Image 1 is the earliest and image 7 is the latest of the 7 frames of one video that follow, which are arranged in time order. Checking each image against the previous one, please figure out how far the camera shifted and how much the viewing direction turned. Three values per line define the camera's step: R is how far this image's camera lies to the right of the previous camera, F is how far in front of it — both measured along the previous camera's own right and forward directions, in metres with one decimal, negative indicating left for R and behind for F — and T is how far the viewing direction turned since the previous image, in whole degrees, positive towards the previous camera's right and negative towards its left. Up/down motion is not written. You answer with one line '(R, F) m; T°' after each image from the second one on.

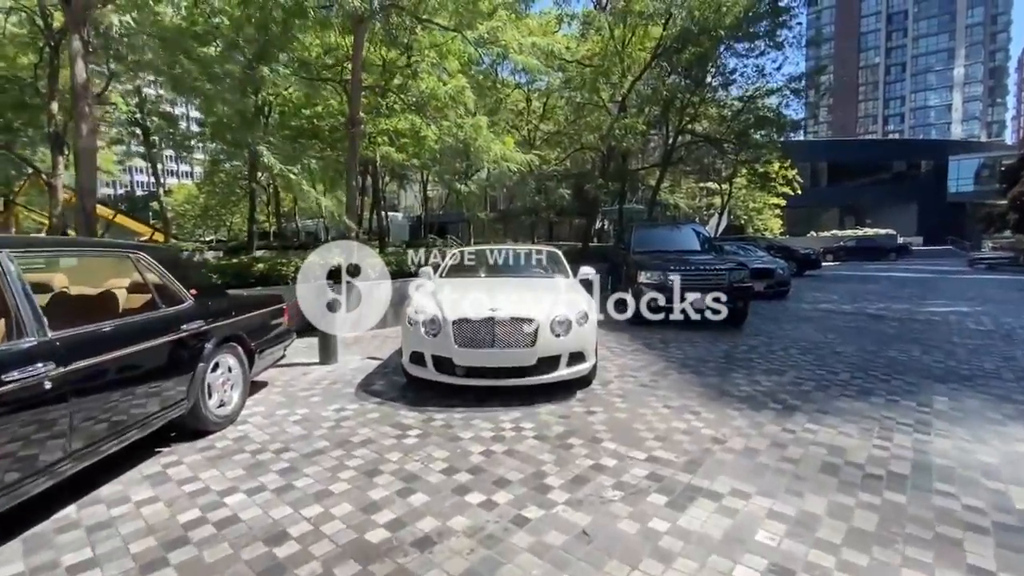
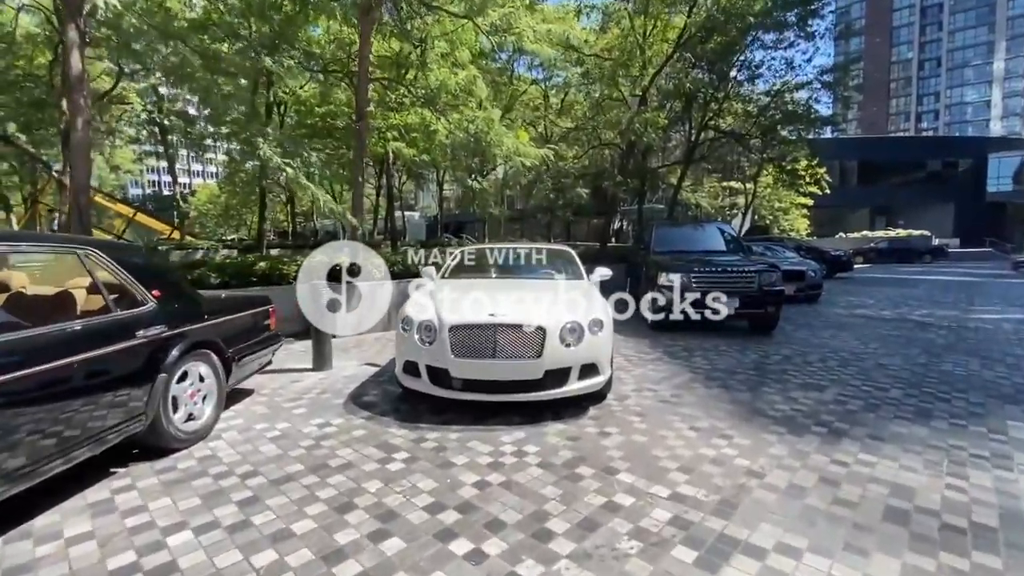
(+0.1, +0.5) m; -2°
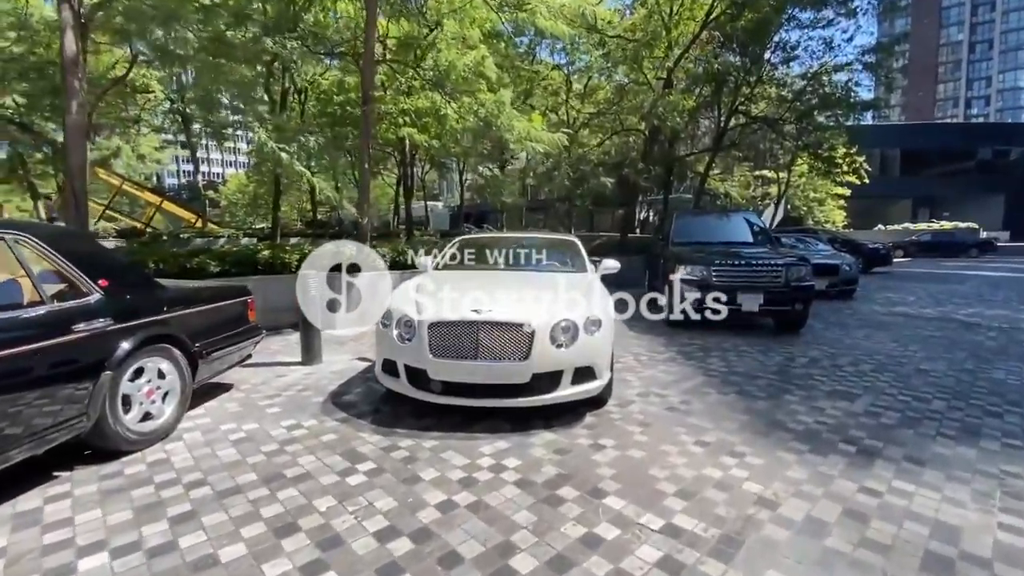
(+0.3, +0.4) m; -3°
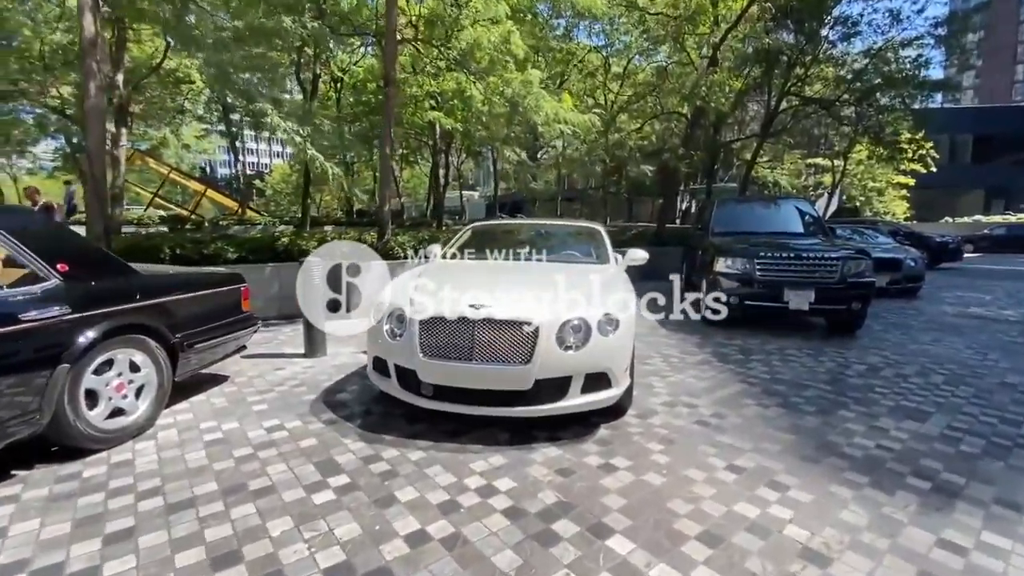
(+0.2, +0.5) m; -4°
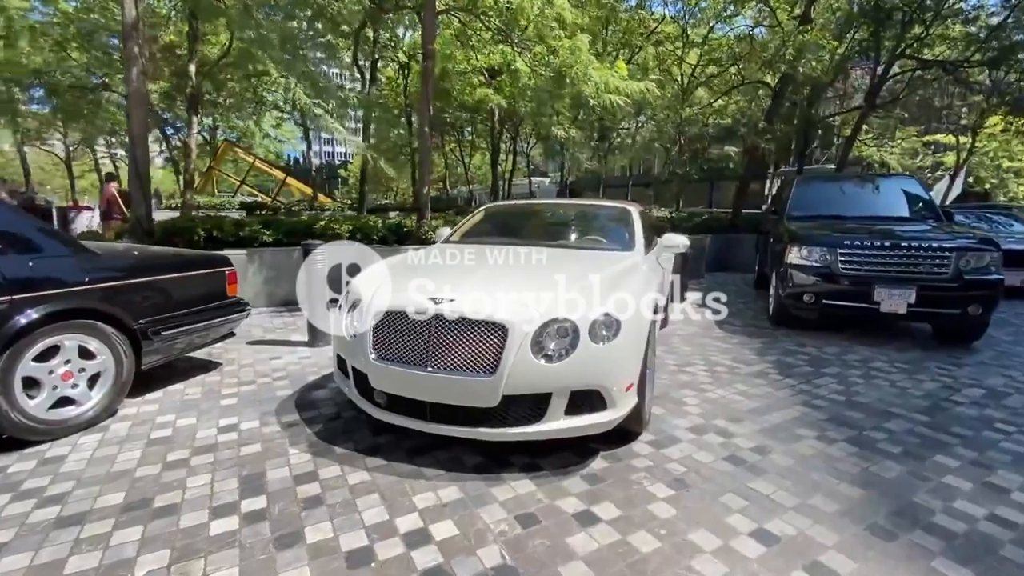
(+0.6, +0.7) m; -9°
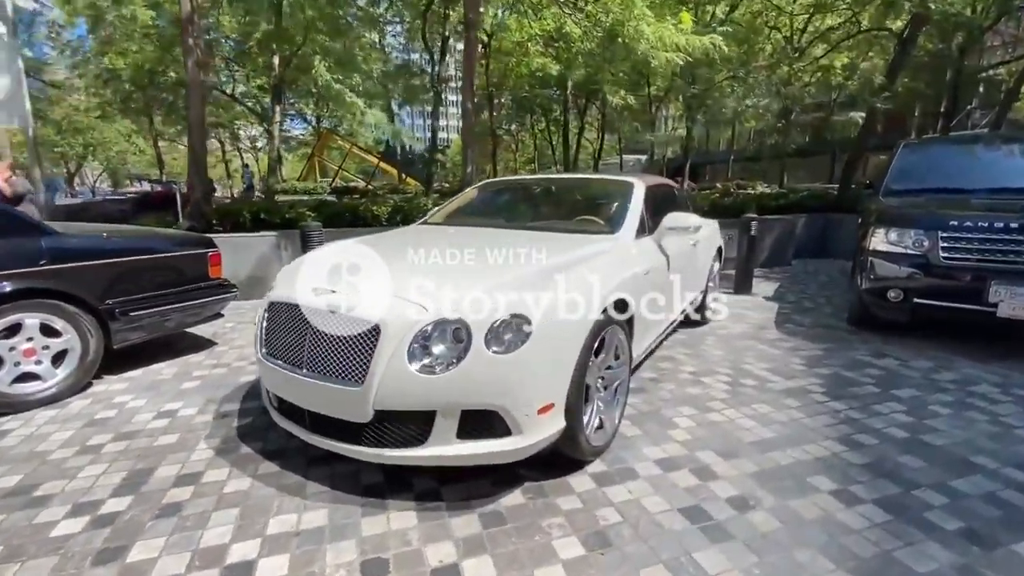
(+0.9, +0.6) m; -12°
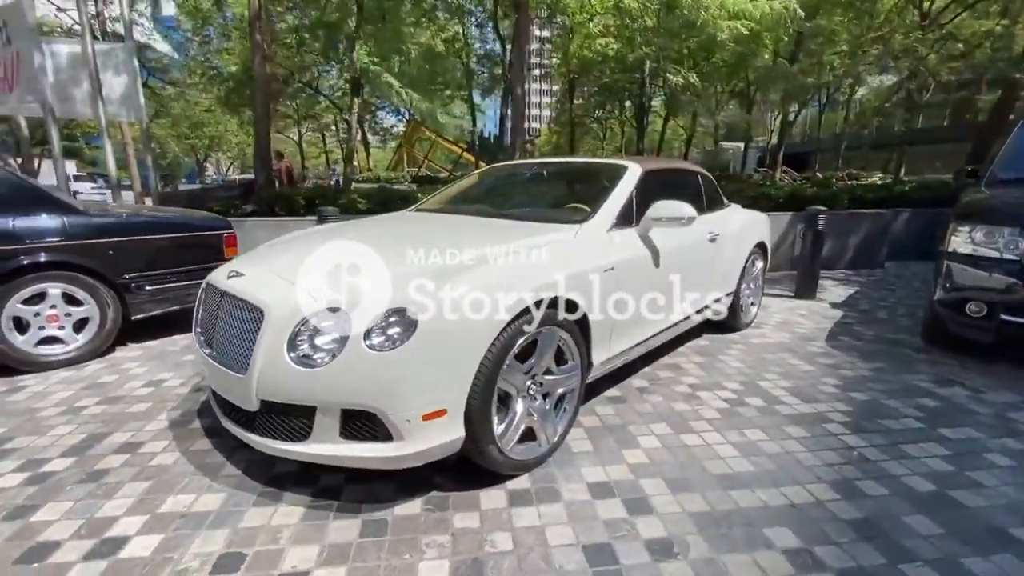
(+0.8, +0.3) m; -10°
